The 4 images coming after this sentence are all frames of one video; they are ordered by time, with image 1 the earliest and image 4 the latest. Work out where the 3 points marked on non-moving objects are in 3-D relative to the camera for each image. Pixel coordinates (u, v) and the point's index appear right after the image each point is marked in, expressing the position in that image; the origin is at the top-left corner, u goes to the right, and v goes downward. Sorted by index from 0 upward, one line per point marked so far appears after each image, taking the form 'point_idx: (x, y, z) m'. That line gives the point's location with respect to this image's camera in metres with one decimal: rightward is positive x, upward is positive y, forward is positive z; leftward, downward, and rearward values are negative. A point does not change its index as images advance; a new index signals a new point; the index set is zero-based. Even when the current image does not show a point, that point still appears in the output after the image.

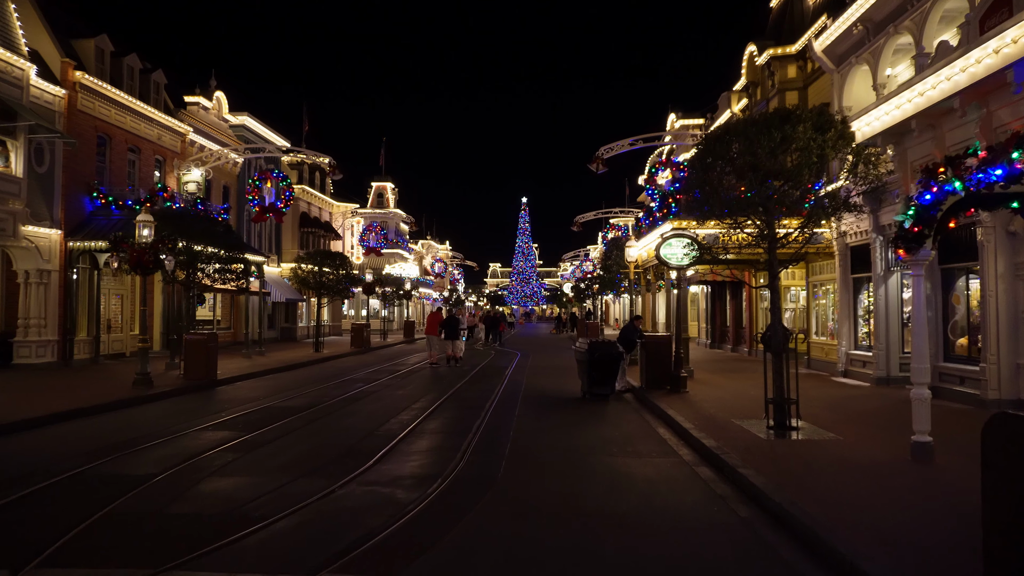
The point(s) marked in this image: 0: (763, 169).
0: (+3.6, +1.6, +10.7) m
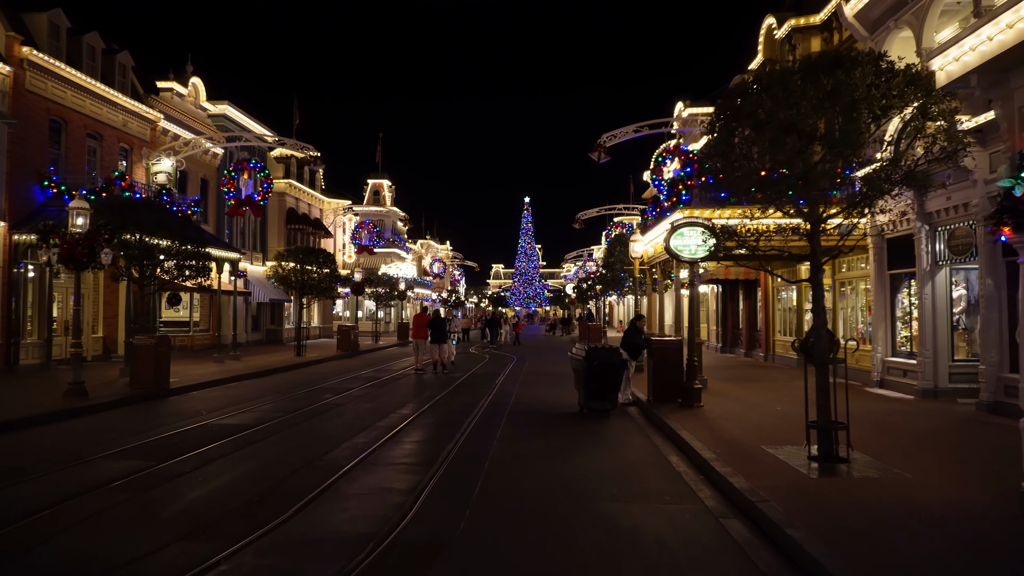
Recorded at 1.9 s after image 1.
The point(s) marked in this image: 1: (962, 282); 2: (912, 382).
0: (+3.3, +1.7, +8.5) m
1: (+8.4, +0.1, +13.9) m
2: (+7.7, -1.8, +14.3) m
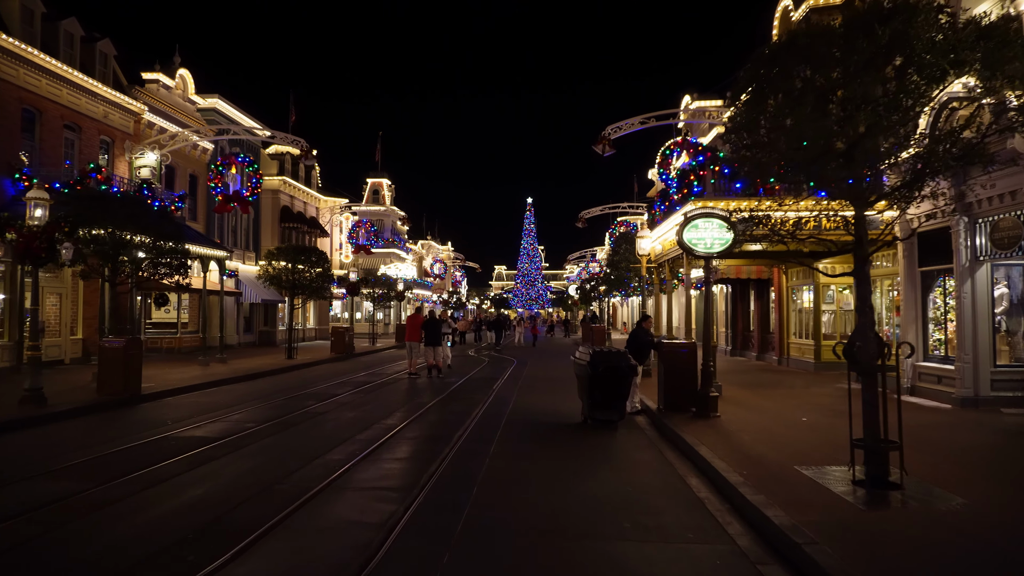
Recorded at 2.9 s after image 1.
0: (+3.2, +1.7, +7.2) m
1: (+8.3, +0.1, +12.6) m
2: (+7.6, -1.8, +13.0) m
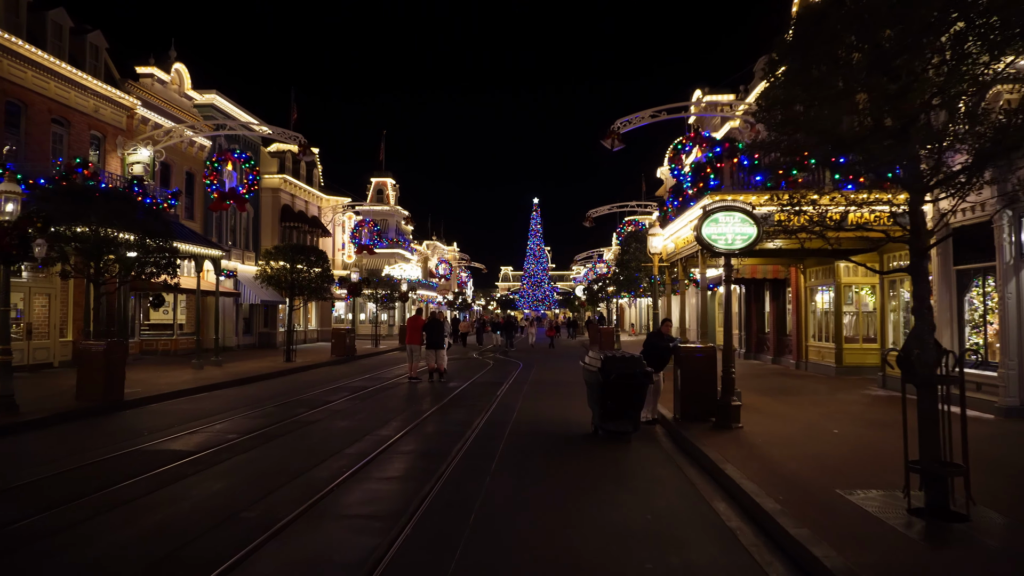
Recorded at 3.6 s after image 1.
0: (+3.2, +1.8, +6.2) m
1: (+8.4, +0.1, +11.6) m
2: (+7.7, -1.8, +12.0) m
